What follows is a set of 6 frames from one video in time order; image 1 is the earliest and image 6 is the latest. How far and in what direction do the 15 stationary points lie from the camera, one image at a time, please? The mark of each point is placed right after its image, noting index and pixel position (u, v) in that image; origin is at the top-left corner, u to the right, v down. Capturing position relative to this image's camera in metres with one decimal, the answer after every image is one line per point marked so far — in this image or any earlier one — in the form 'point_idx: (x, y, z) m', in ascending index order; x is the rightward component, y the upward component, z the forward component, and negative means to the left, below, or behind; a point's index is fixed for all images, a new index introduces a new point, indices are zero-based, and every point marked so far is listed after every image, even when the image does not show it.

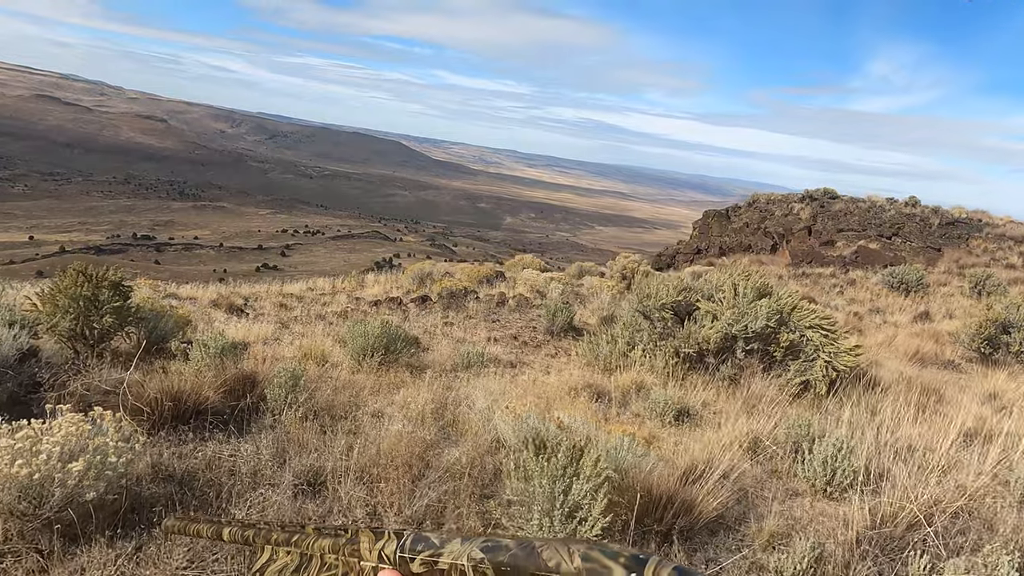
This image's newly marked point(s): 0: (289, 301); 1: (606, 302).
0: (-3.5, -0.2, +10.3) m
1: (+1.5, -0.3, +10.8) m
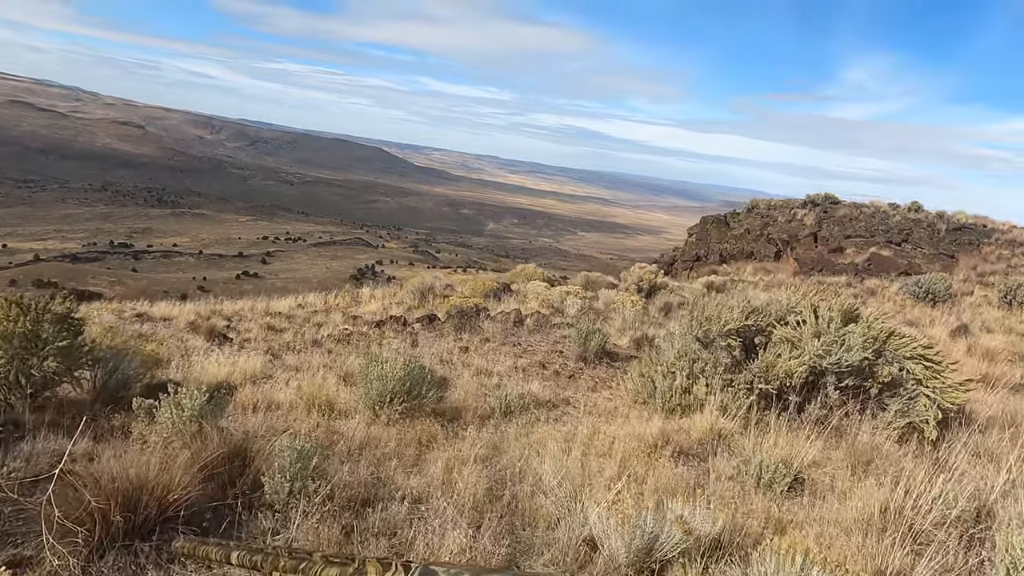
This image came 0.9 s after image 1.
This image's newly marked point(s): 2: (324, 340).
0: (-3.3, -0.5, +9.1) m
1: (+1.8, -0.5, +9.8) m
2: (-2.2, -0.6, +7.5) m
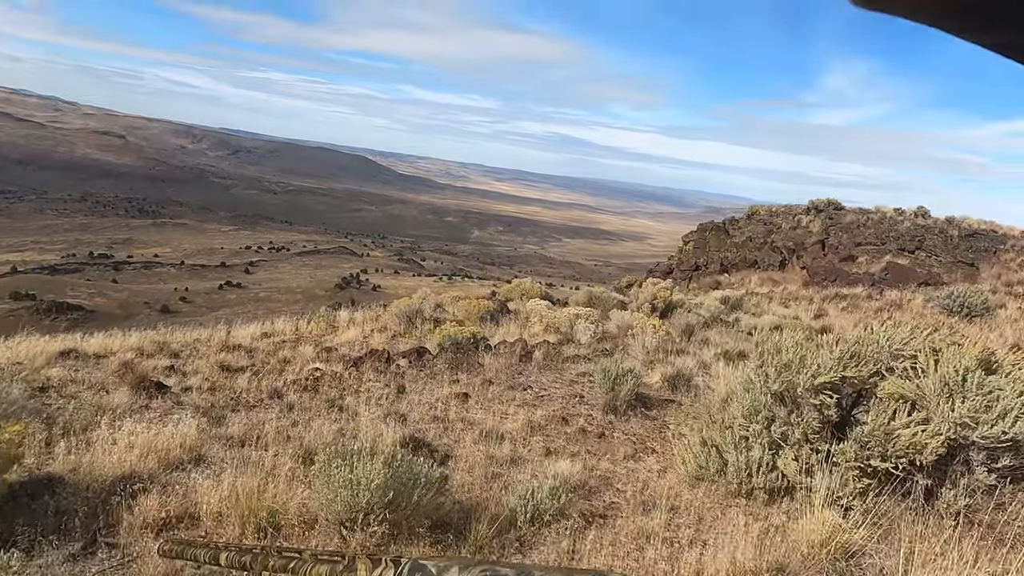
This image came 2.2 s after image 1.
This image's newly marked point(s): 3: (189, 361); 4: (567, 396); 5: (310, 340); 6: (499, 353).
0: (-3.2, -0.8, +7.6) m
1: (+1.8, -0.8, +8.3) m
2: (-2.1, -0.9, +6.0) m
3: (-3.6, -0.8, +7.4) m
4: (+0.5, -1.0, +6.3) m
5: (-2.7, -0.7, +8.9) m
6: (-0.2, -0.7, +7.5) m
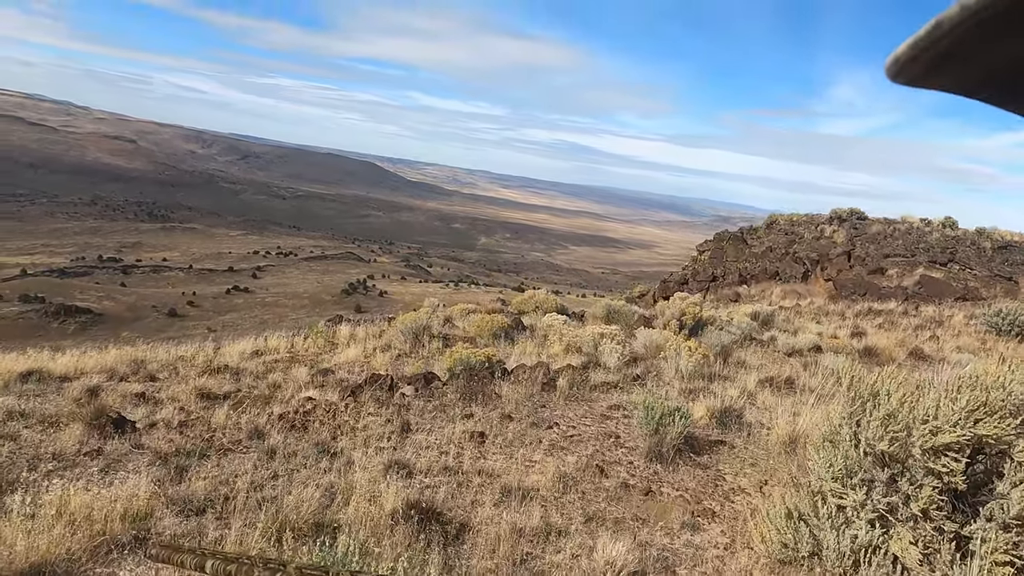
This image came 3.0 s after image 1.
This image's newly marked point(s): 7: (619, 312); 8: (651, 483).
0: (-3.0, -1.0, +6.7) m
1: (+2.0, -1.0, +7.4) m
2: (-1.9, -1.1, +5.1) m
3: (-3.4, -1.0, +6.5) m
4: (+0.7, -1.2, +5.3) m
5: (-2.5, -0.9, +8.0) m
6: (+0.1, -0.9, +6.6) m
7: (+2.2, -0.5, +13.3) m
8: (+1.0, -1.3, +4.5) m
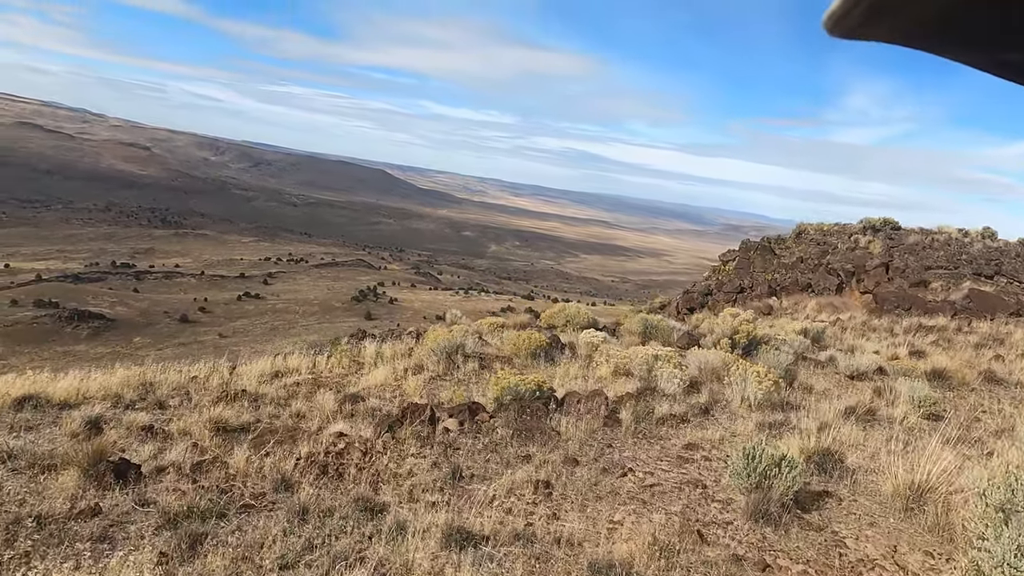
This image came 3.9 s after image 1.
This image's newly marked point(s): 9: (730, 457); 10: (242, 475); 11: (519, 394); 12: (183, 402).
0: (-2.5, -1.1, +5.9) m
1: (+2.5, -1.2, +6.5) m
2: (-1.4, -1.2, +4.3) m
3: (-2.9, -1.1, +5.8) m
4: (+1.2, -1.4, +4.5) m
5: (-2.0, -1.1, +7.2) m
6: (+0.6, -1.1, +5.8) m
7: (+2.8, -0.7, +12.5) m
8: (+1.4, -1.5, +3.7) m
9: (+1.6, -1.2, +5.0) m
10: (-1.8, -1.2, +4.2) m
11: (+0.1, -1.0, +6.2) m
12: (-3.2, -1.1, +6.3) m
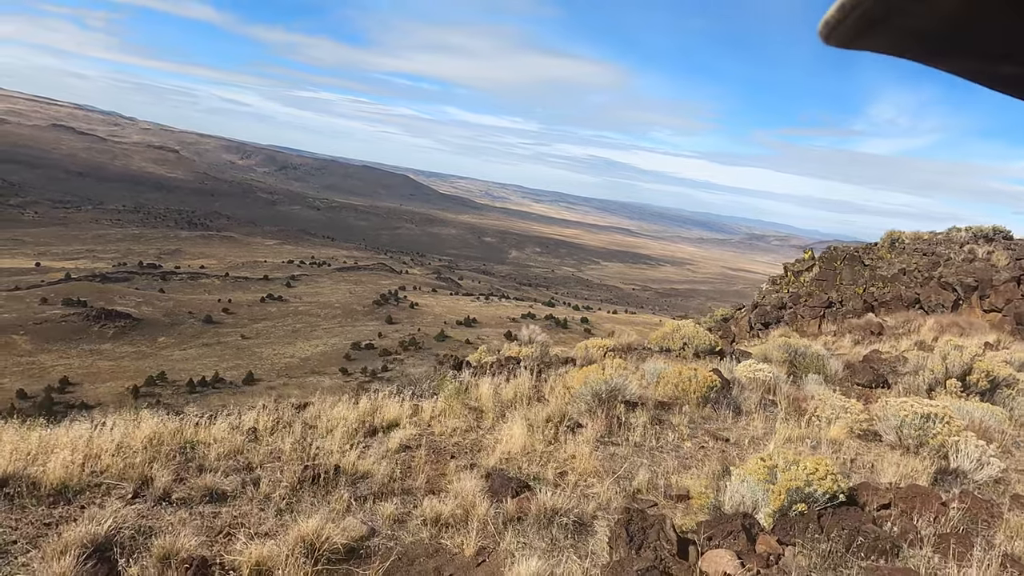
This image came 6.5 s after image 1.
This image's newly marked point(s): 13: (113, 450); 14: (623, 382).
0: (-0.9, -1.2, +3.5) m
1: (+4.1, -1.4, +4.0) m
2: (+0.1, -1.3, +1.9) m
3: (-1.4, -1.2, +3.4) m
4: (+2.7, -1.5, +2.0) m
5: (-0.4, -1.2, +4.8) m
6: (+2.1, -1.3, +3.3) m
7: (+4.5, -1.0, +9.9) m
8: (+2.9, -1.7, +1.2) m
9: (+3.1, -1.4, +2.4) m
10: (-0.2, -1.3, +1.8) m
11: (+1.6, -1.1, +3.8) m
12: (-1.6, -1.2, +3.9) m
13: (-2.7, -1.1, +4.4) m
14: (+1.1, -0.9, +6.7) m
